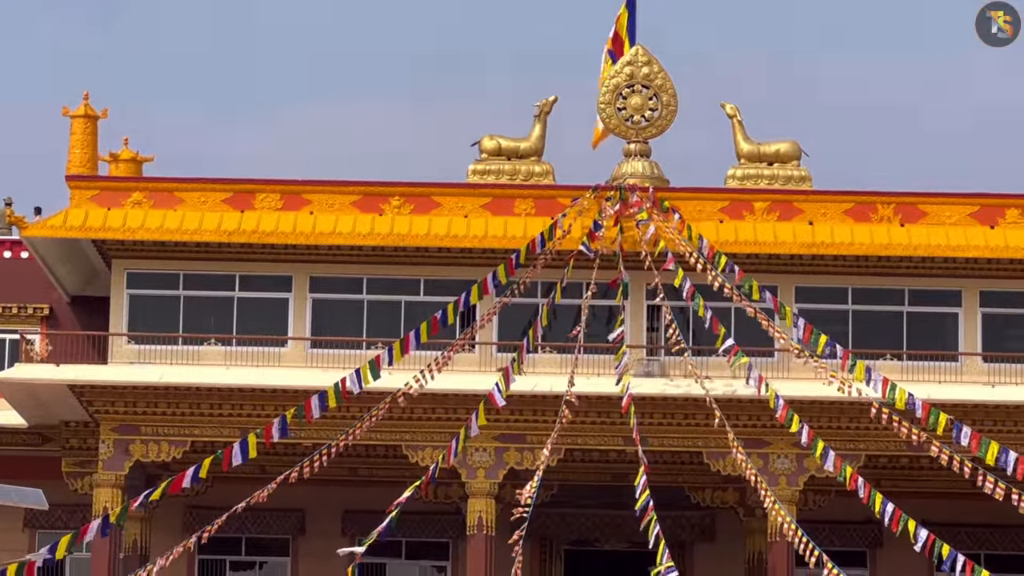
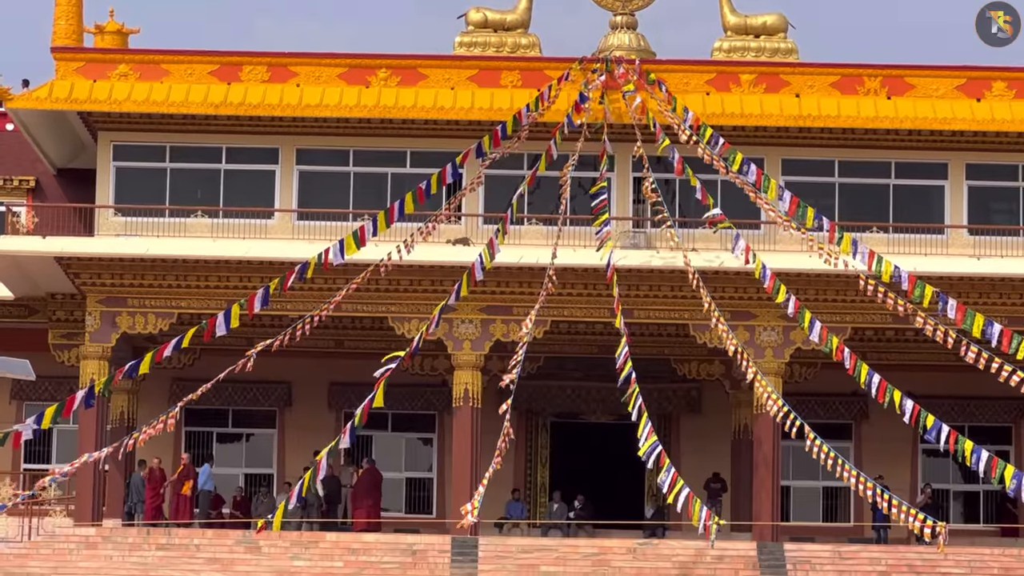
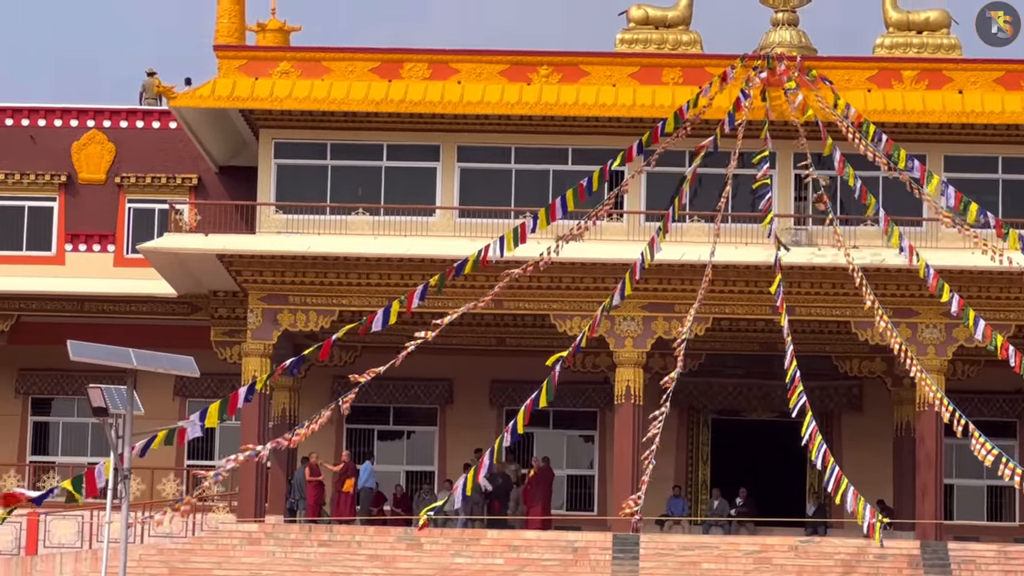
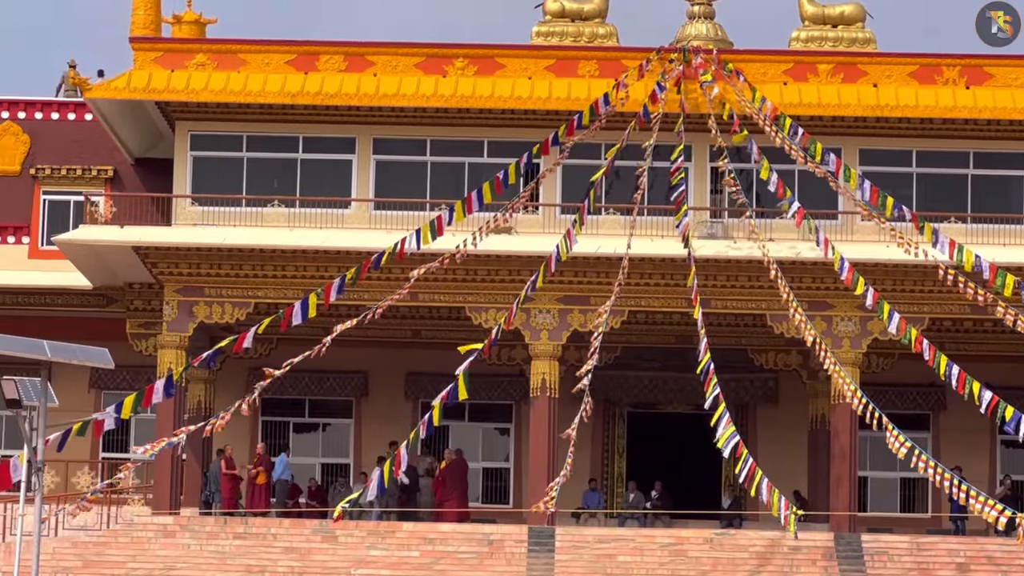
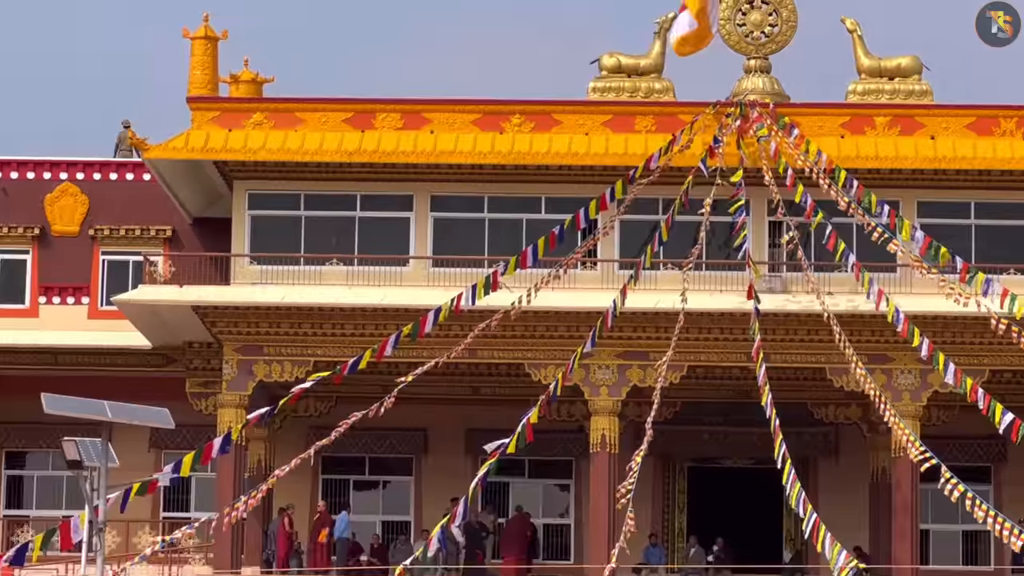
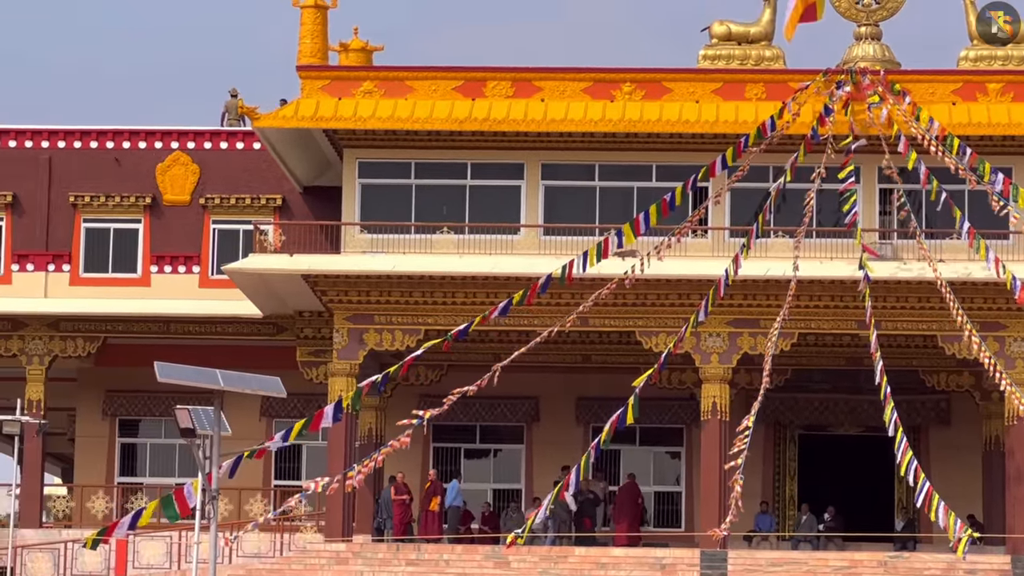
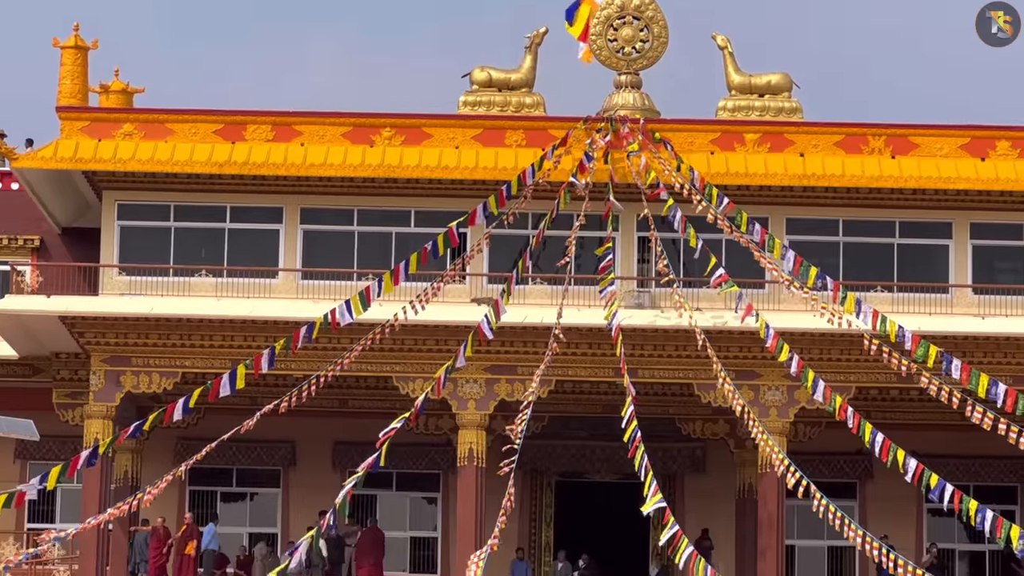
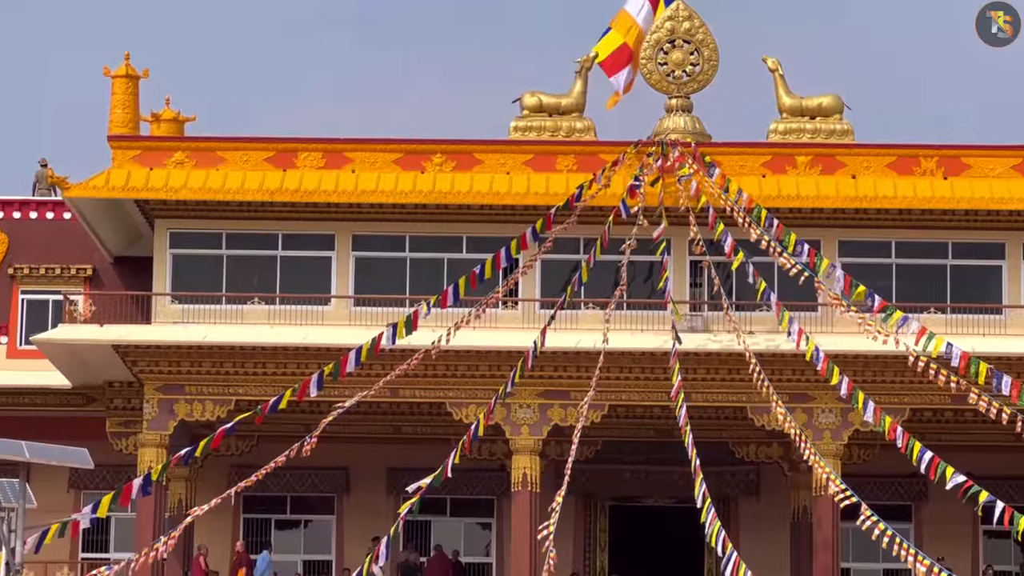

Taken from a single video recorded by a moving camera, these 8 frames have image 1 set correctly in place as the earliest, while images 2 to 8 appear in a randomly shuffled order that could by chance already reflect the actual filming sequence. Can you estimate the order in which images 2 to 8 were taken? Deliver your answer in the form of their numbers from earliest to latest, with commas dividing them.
7, 2, 4, 3, 6, 5, 8
